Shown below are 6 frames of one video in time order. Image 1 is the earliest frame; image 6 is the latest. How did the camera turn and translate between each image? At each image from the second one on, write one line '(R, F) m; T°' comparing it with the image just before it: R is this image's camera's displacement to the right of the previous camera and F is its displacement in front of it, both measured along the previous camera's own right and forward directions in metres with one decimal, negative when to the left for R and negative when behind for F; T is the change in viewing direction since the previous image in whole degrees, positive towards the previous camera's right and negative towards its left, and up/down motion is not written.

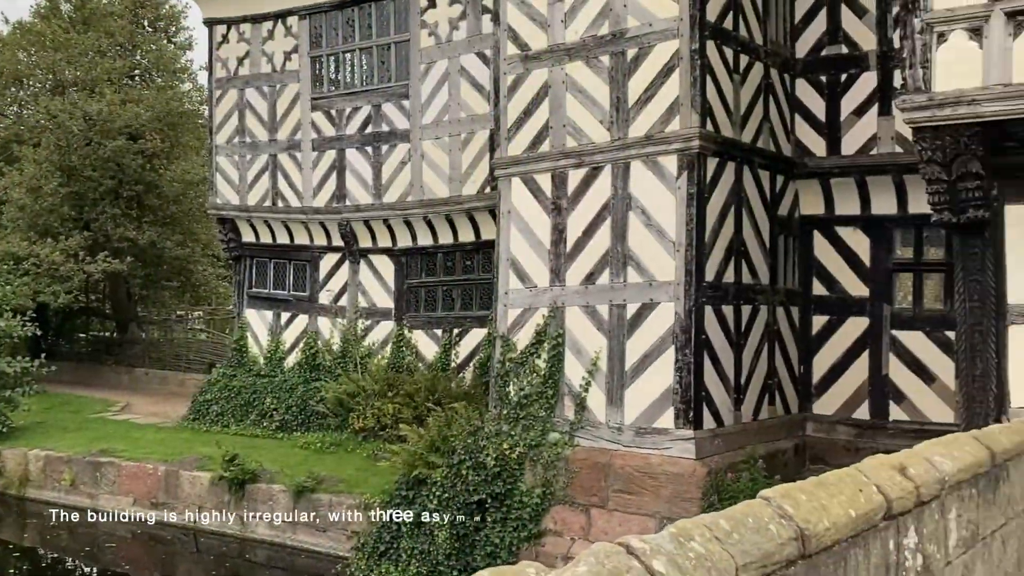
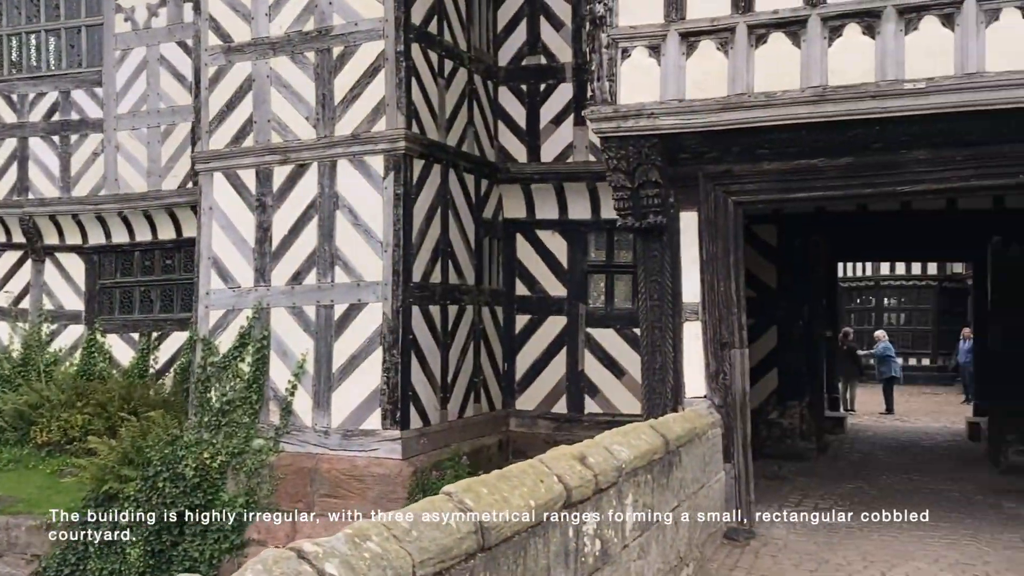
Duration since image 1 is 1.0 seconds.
(+0.1, 0.0) m; +16°
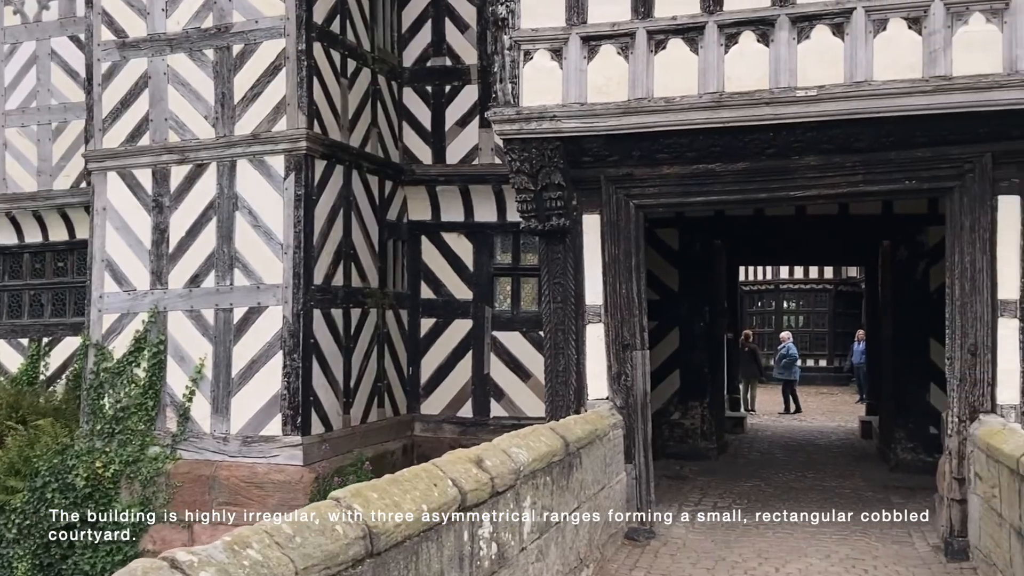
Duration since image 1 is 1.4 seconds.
(0.0, 0.0) m; +5°
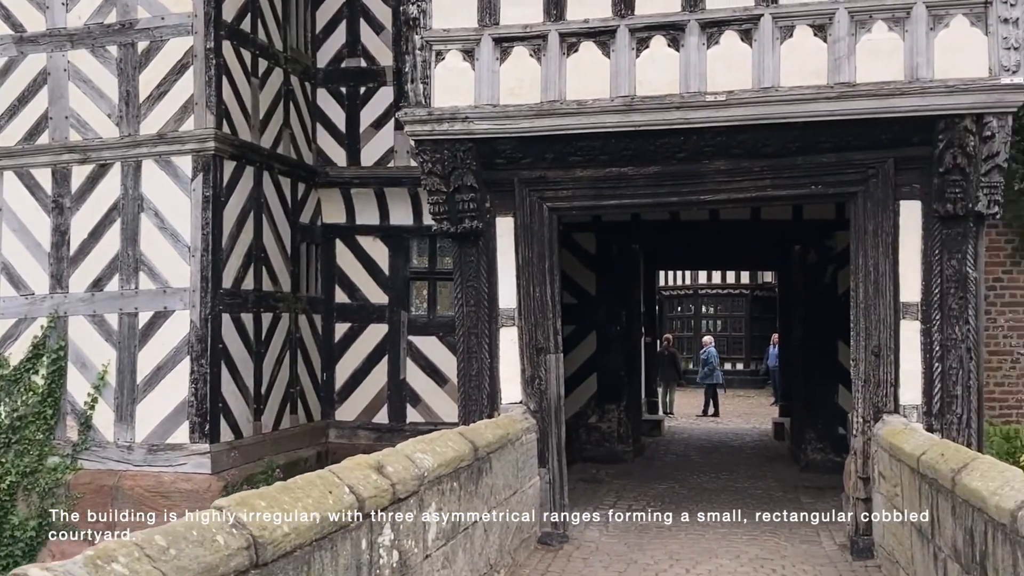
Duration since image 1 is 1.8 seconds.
(+0.1, +0.1) m; +4°
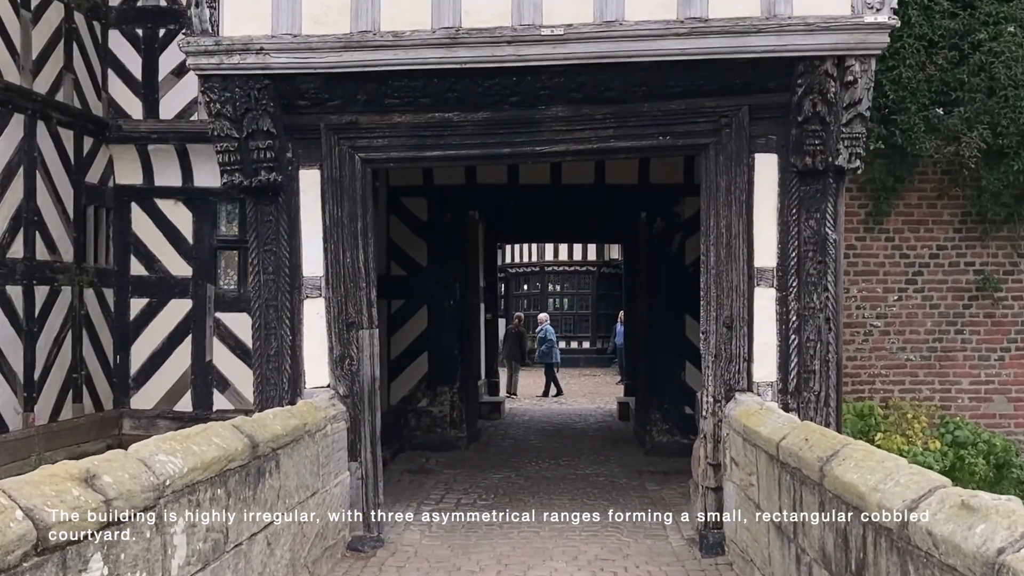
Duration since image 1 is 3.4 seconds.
(+0.2, +0.8) m; +8°
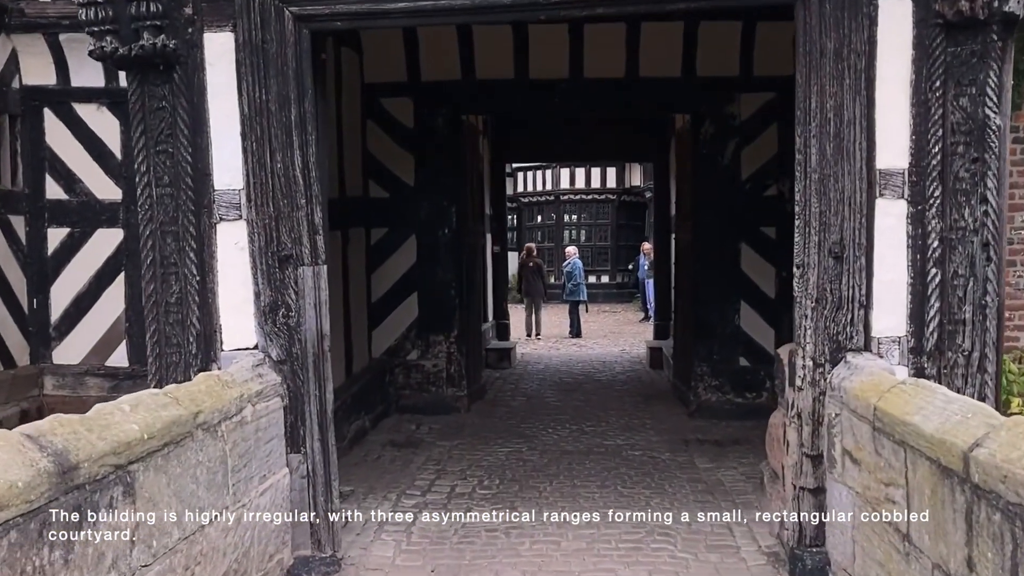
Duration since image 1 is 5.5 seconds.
(0.0, +1.6) m; -1°
